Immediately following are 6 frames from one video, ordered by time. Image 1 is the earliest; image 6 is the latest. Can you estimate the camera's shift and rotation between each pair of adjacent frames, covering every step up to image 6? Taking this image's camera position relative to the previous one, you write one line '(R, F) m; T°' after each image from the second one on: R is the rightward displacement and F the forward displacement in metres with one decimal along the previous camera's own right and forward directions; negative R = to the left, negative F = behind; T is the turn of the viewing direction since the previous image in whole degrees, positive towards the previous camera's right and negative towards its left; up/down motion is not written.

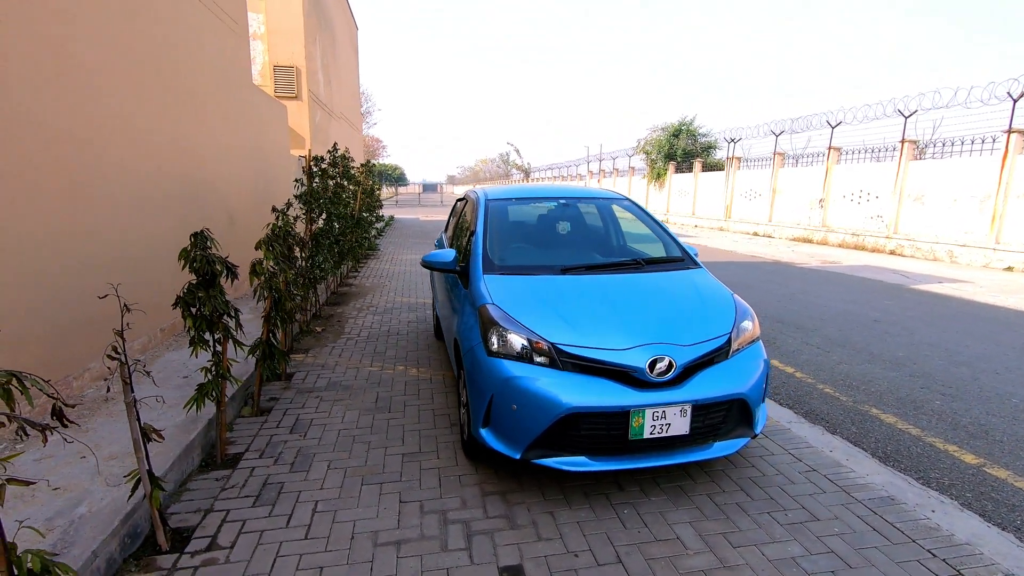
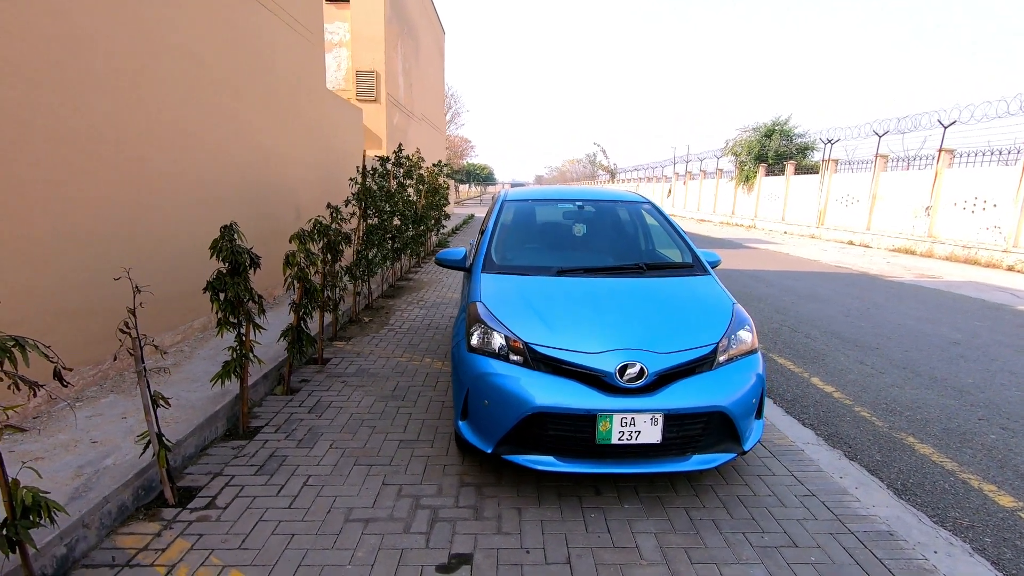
(+0.5, 0.0) m; -9°
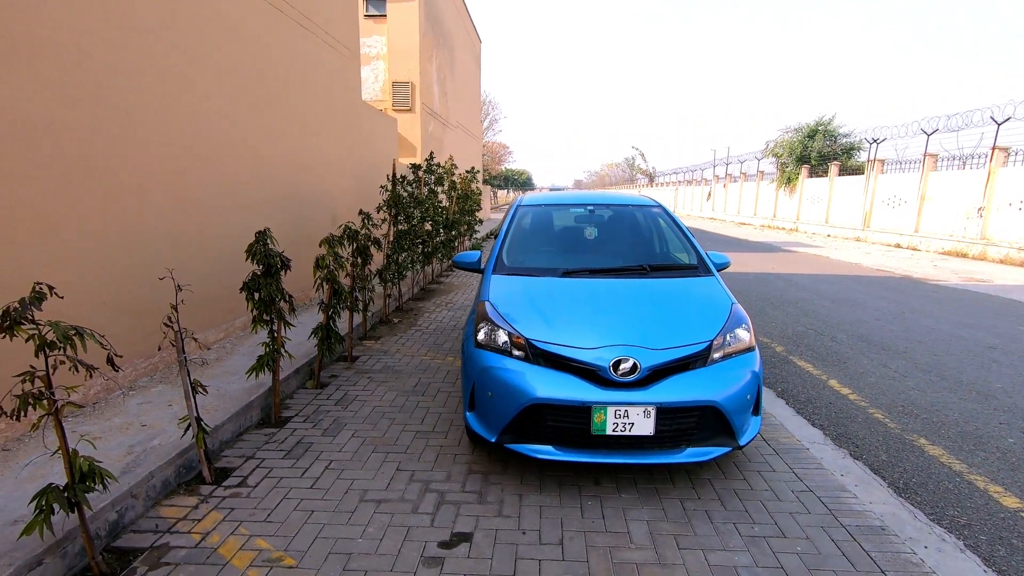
(+0.2, -0.2) m; -4°
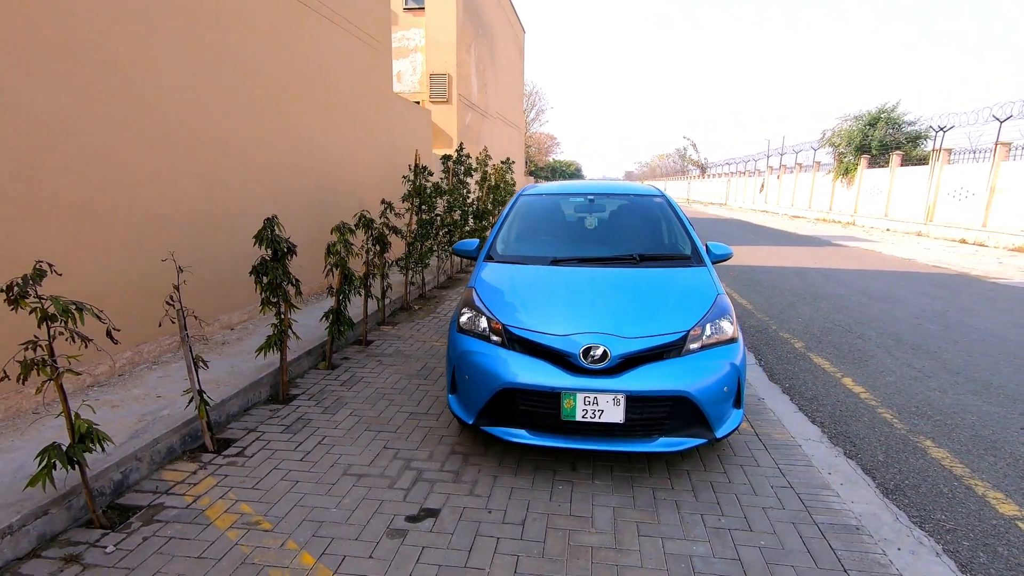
(+0.4, 0.0) m; -5°
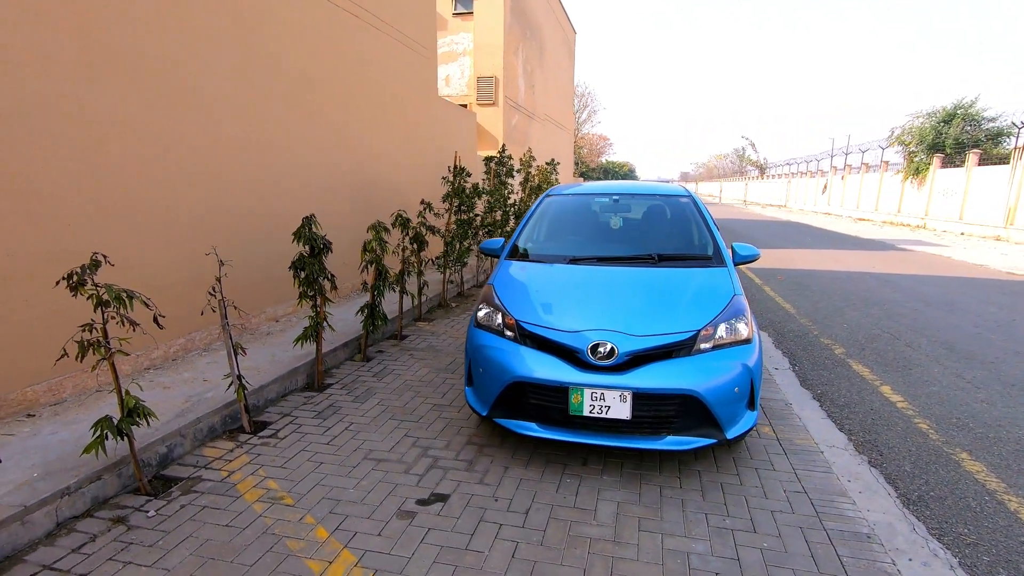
(+0.2, -0.1) m; -5°
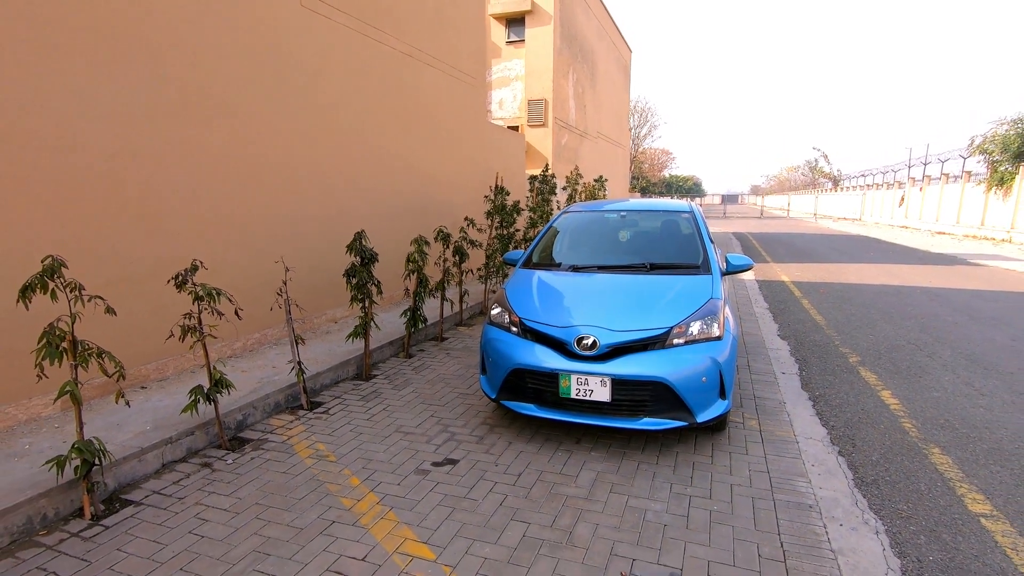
(+0.4, -0.6) m; -7°
